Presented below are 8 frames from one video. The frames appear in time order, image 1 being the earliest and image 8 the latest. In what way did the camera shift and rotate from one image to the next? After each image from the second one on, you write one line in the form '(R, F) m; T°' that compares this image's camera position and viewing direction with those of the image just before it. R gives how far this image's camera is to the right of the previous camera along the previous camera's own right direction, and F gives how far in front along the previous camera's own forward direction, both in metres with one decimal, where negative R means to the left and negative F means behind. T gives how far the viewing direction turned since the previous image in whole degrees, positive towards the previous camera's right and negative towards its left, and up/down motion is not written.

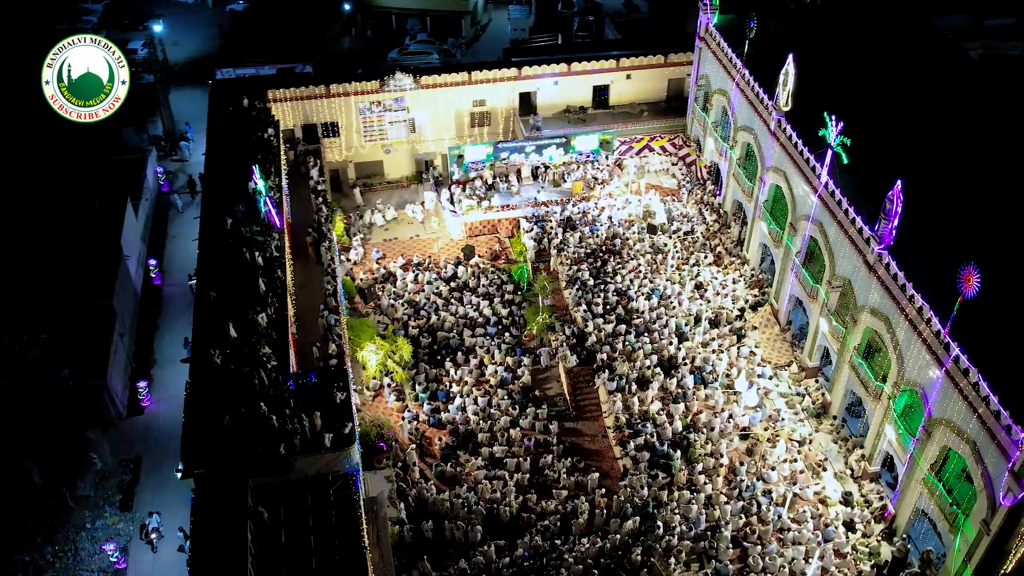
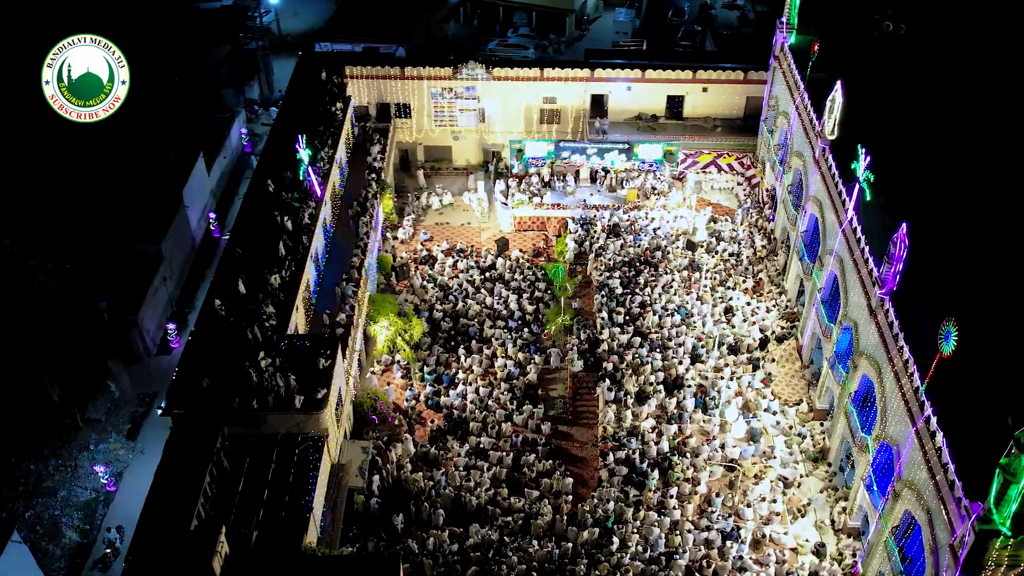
(+4.7, +0.2) m; -9°
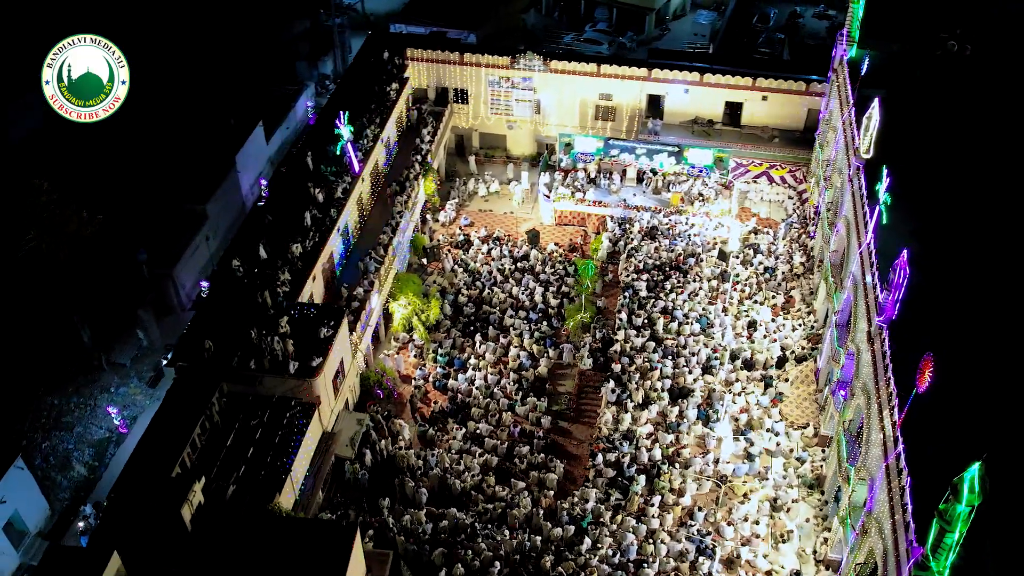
(+3.2, +0.1) m; -7°
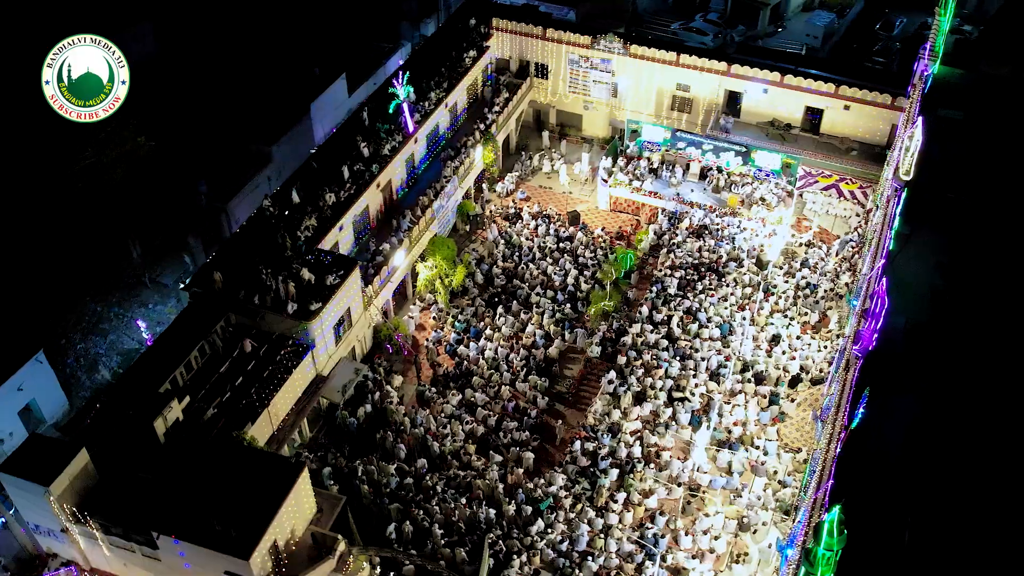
(+4.6, +0.3) m; -9°
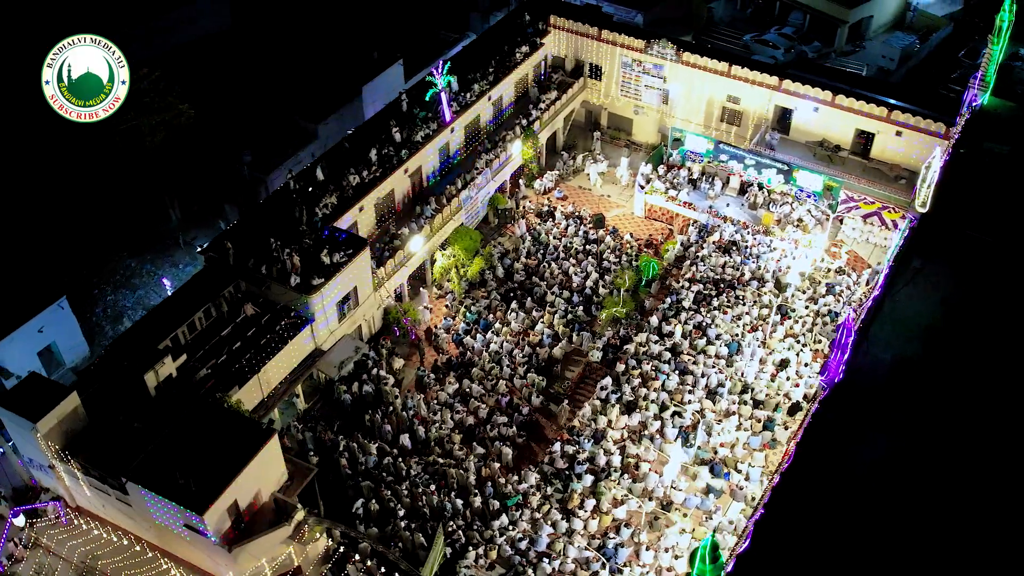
(+3.3, +0.1) m; -6°
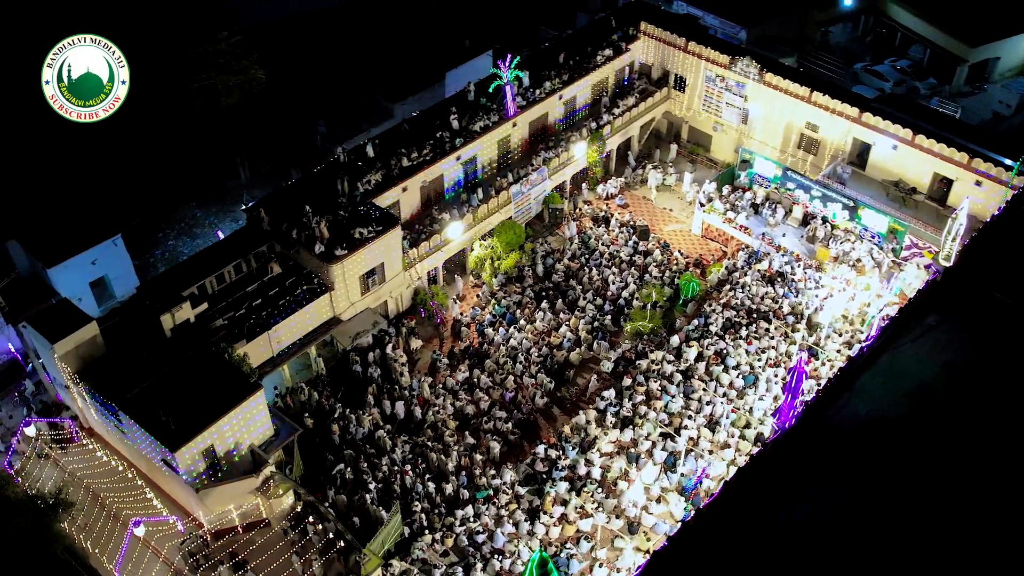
(+4.2, +0.3) m; -9°
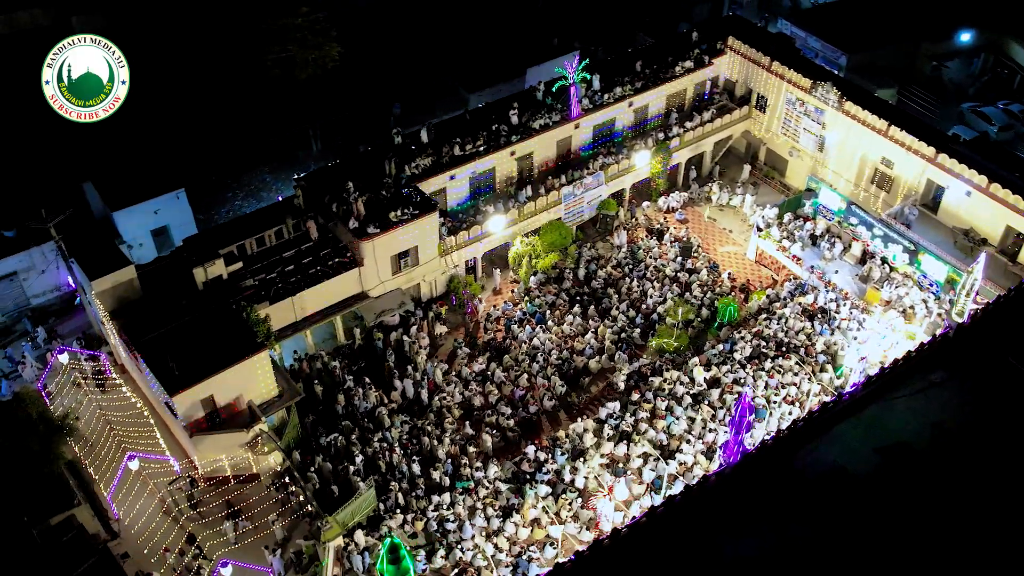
(+3.7, +0.2) m; -8°
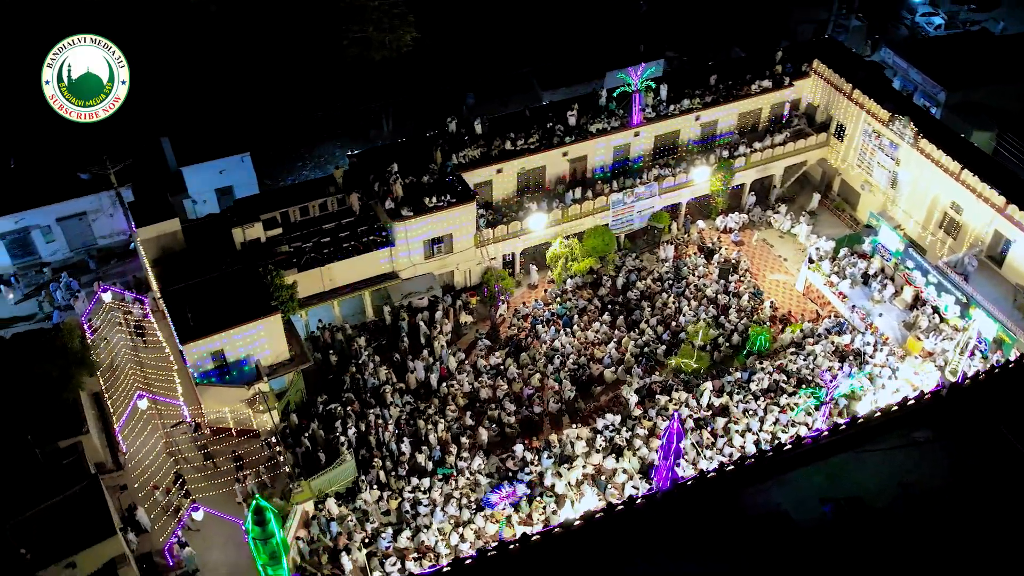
(+3.7, +0.2) m; -8°
